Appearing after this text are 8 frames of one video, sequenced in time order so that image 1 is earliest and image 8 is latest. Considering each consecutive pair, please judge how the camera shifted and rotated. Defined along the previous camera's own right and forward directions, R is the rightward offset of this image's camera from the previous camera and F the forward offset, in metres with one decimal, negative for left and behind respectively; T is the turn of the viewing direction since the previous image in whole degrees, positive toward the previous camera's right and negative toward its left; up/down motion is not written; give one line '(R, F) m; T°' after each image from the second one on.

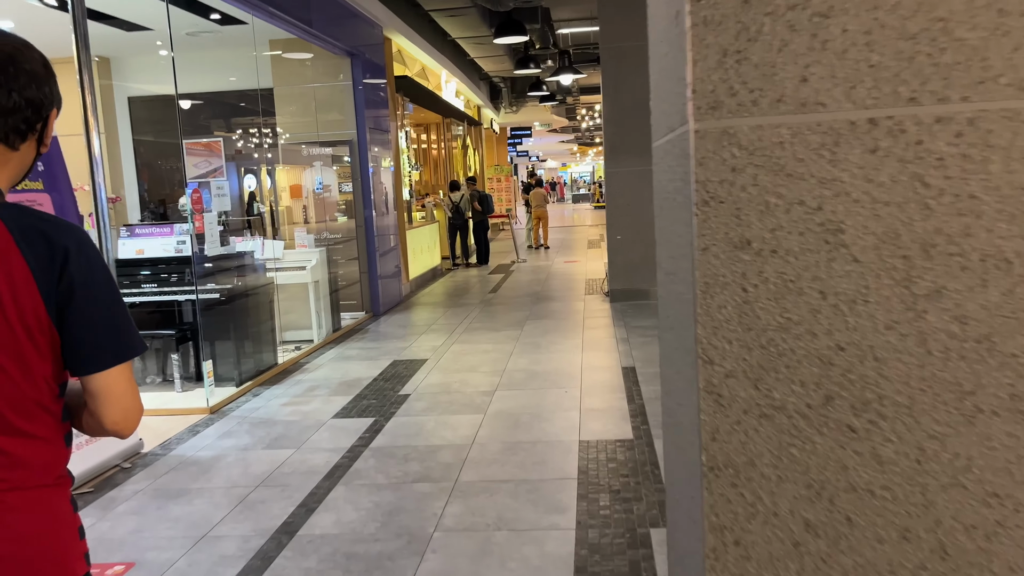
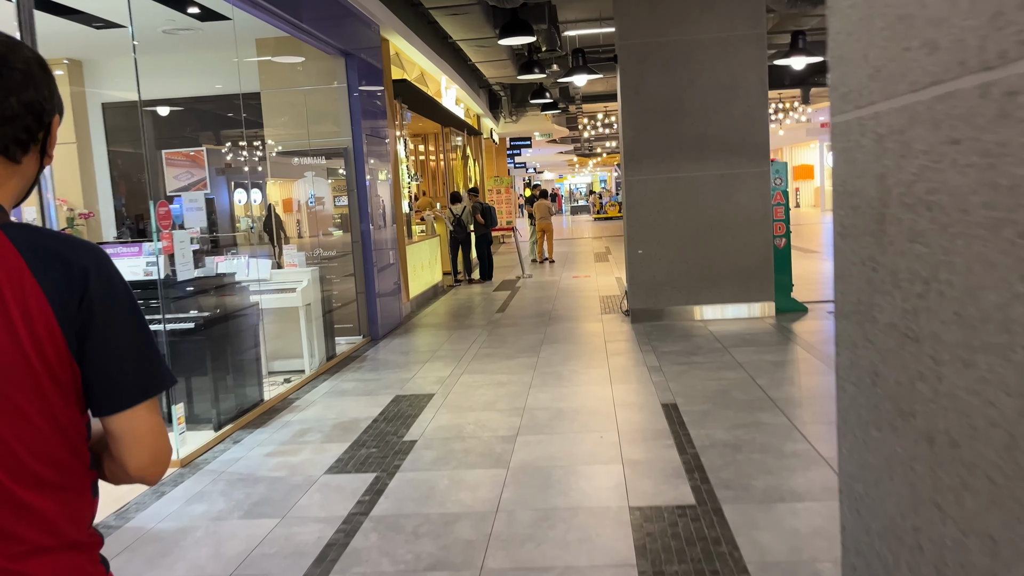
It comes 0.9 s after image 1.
(-0.1, +0.7) m; 0°
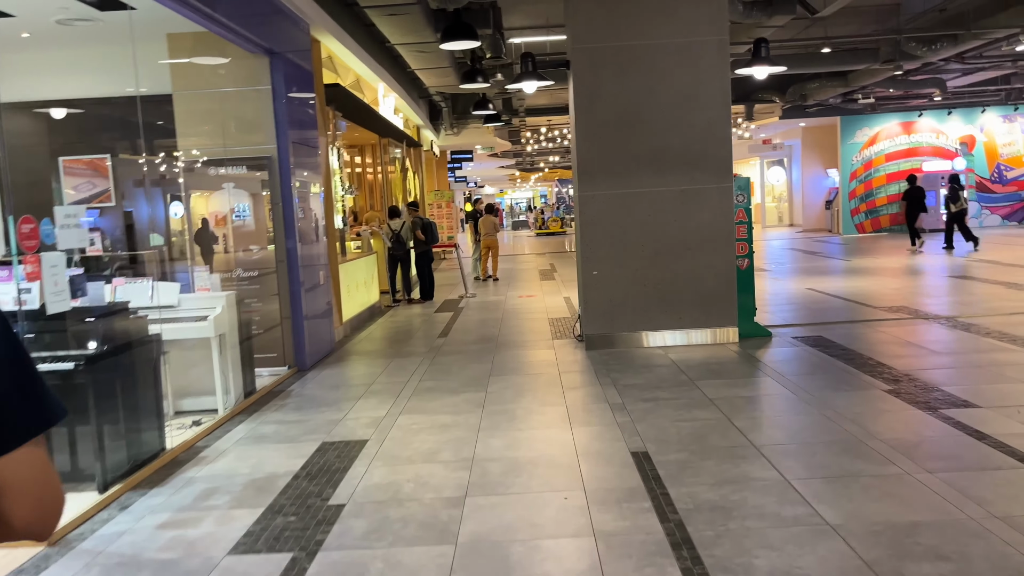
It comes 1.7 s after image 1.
(0.0, +0.6) m; +4°
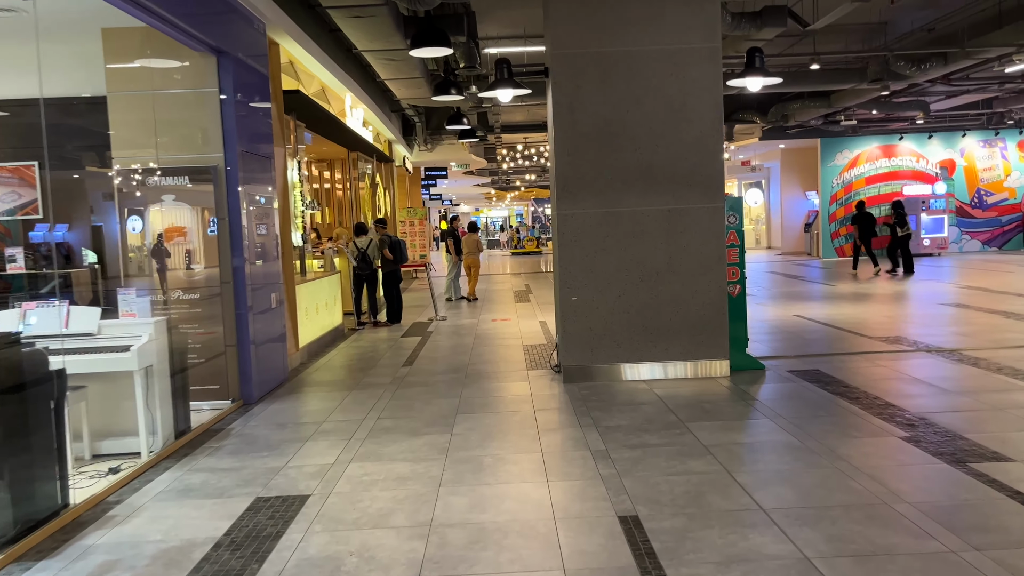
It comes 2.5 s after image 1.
(0.0, +0.6) m; +2°
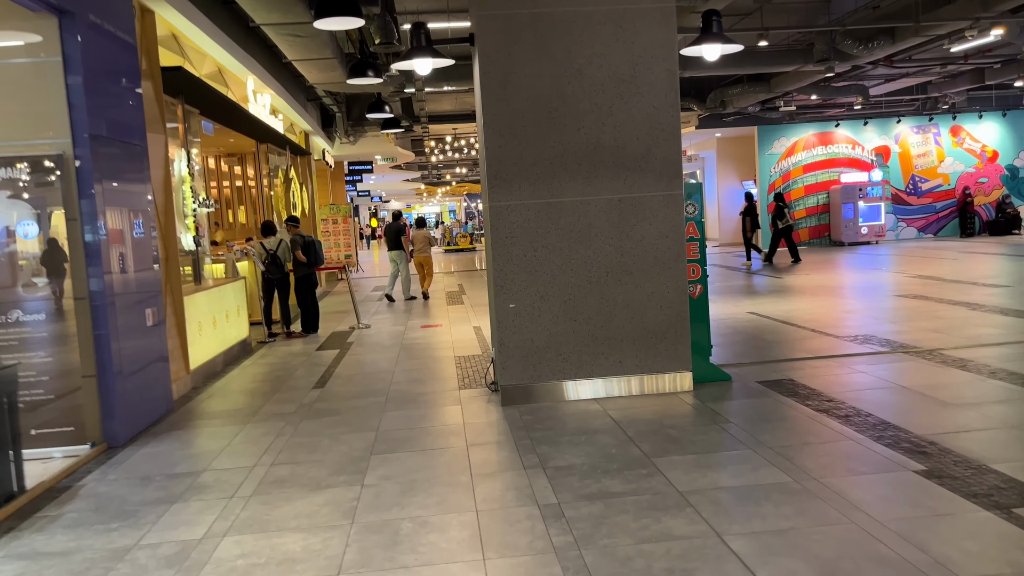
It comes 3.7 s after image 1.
(+0.1, +0.9) m; +5°
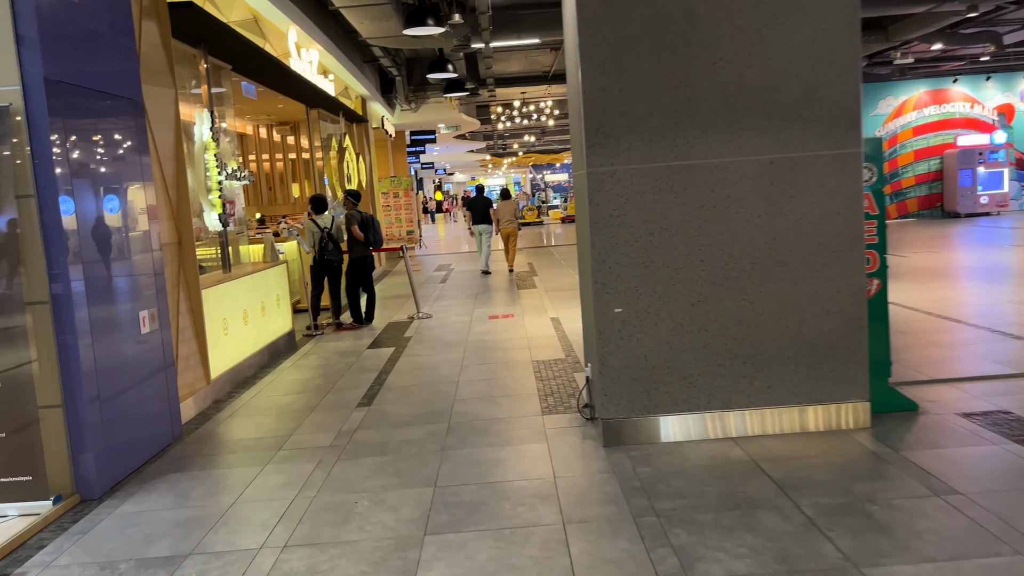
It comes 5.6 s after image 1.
(-0.2, +1.3) m; -5°
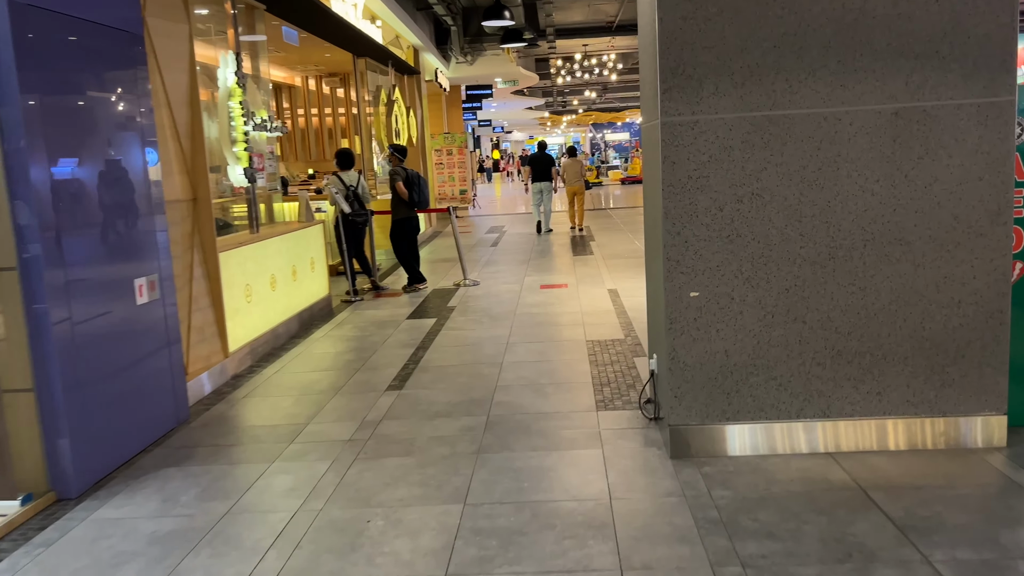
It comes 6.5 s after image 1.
(0.0, +0.6) m; -4°
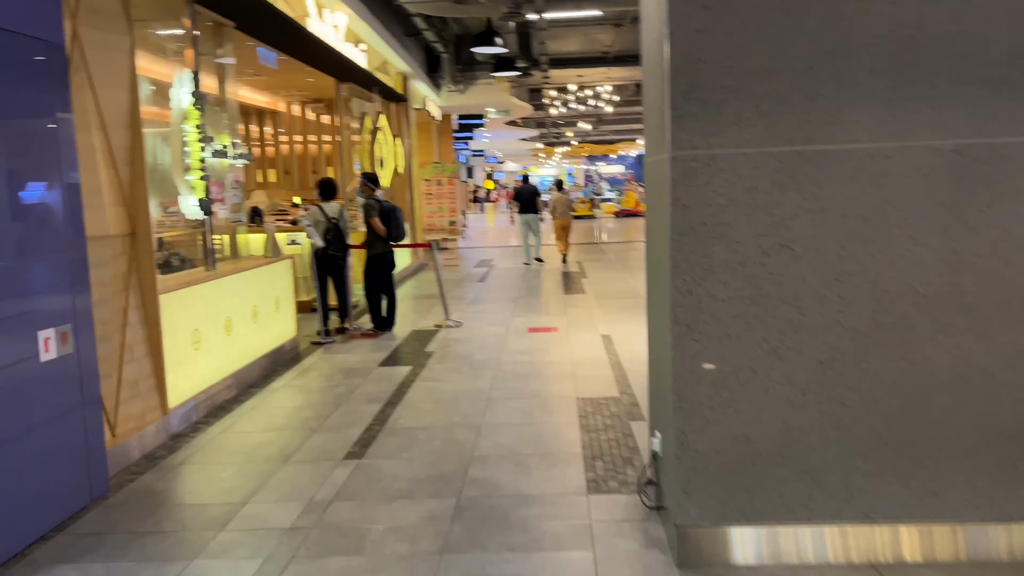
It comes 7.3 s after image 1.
(+0.1, +0.5) m; +1°
